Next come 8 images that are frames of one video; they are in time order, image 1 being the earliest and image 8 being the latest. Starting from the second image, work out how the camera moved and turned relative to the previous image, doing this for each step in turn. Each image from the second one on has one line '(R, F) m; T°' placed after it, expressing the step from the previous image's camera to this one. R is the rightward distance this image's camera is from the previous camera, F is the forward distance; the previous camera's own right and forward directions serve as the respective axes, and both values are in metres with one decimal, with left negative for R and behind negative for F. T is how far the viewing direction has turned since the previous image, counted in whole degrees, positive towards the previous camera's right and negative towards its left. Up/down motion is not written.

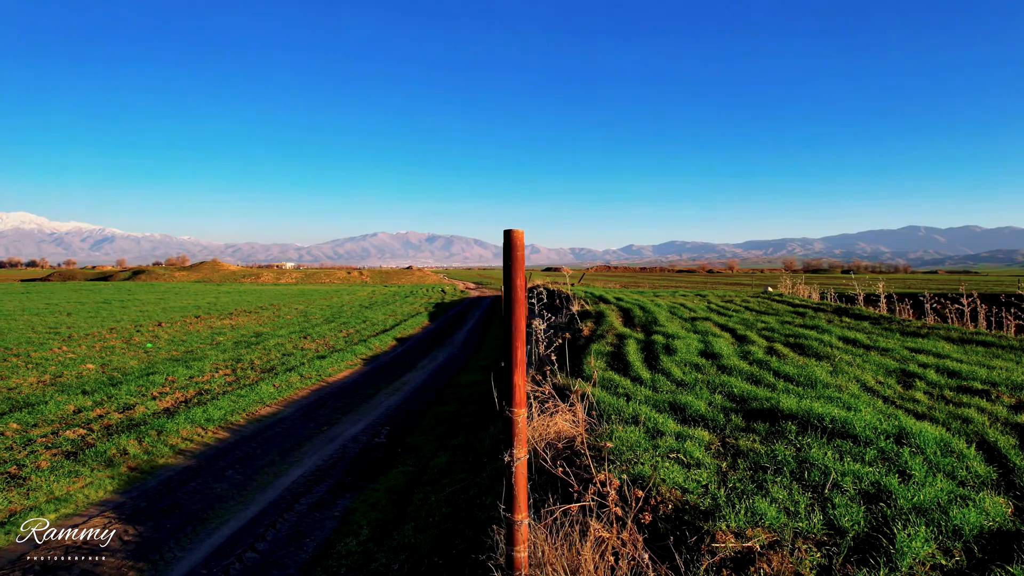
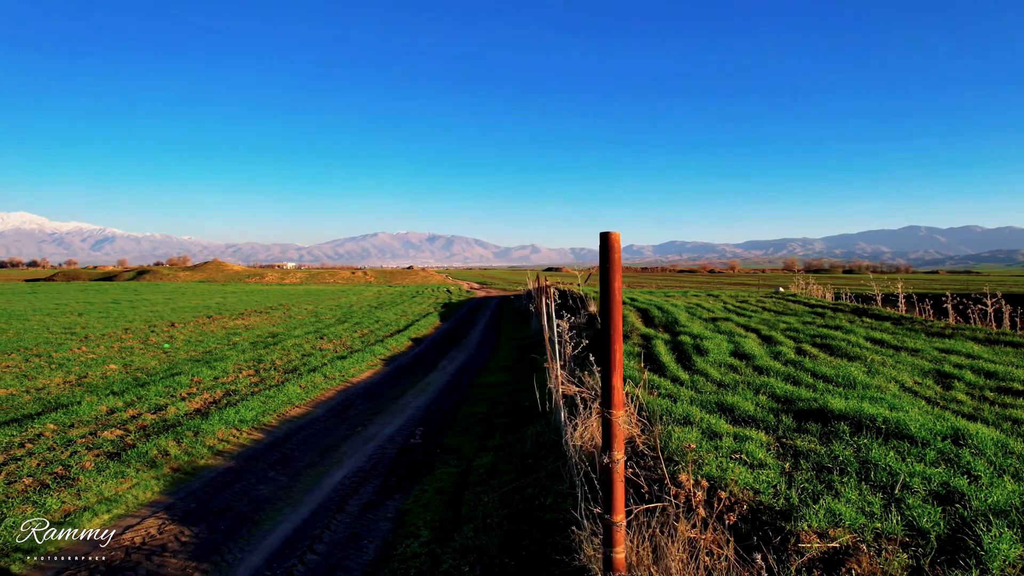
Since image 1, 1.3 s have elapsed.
(-0.9, 0.0) m; 0°
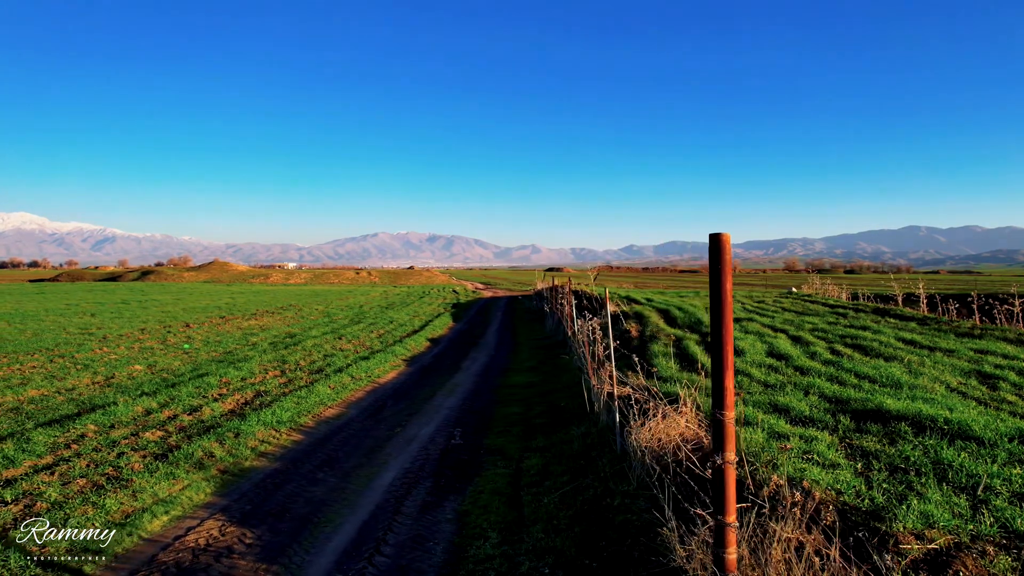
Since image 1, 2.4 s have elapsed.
(-1.0, 0.0) m; 0°
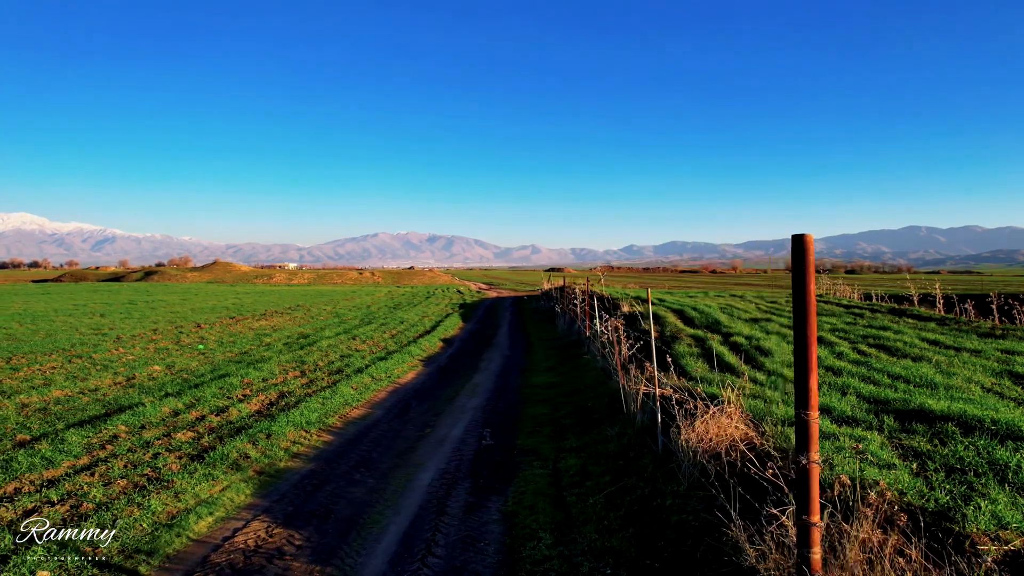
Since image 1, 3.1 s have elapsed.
(-0.8, 0.0) m; 0°
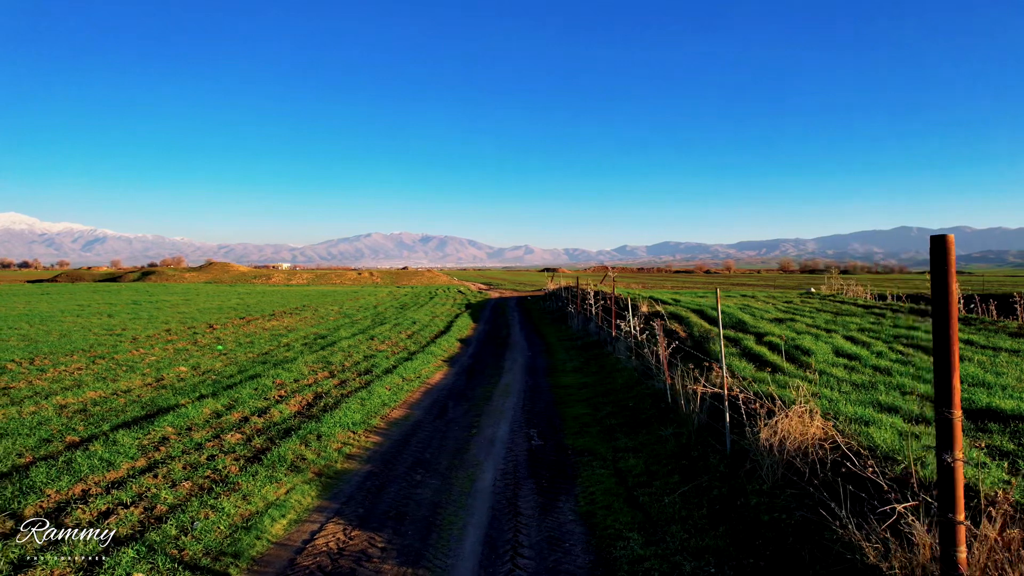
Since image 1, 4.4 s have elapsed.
(-1.4, 0.0) m; +1°
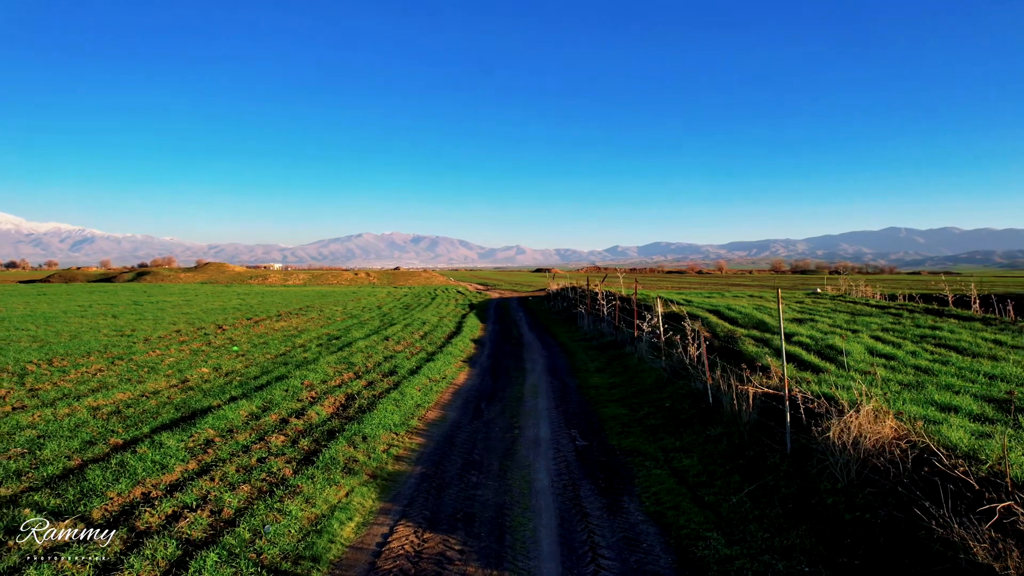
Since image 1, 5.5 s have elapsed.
(-1.3, 0.0) m; +1°
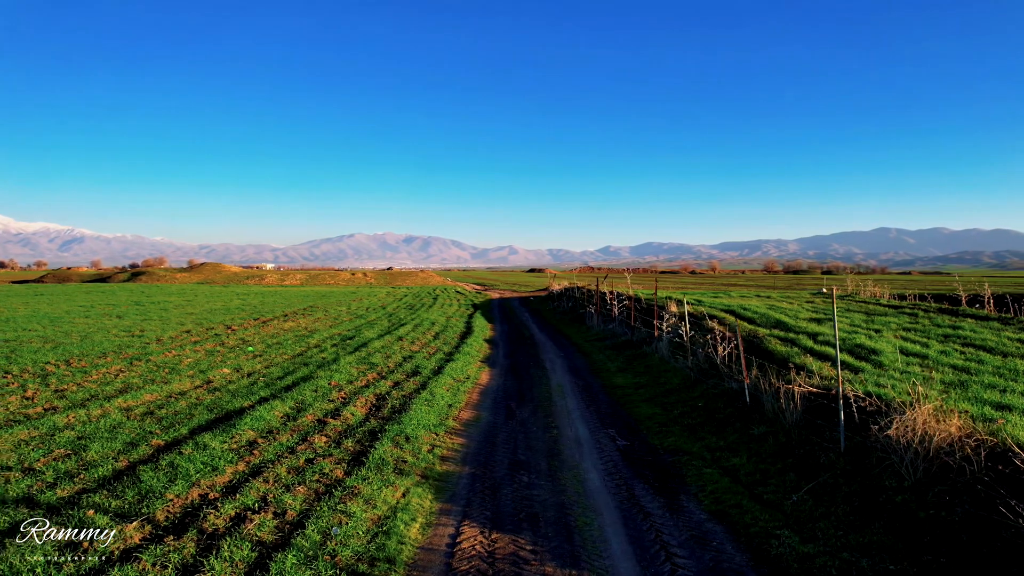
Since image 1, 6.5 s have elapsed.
(-1.2, 0.0) m; +1°
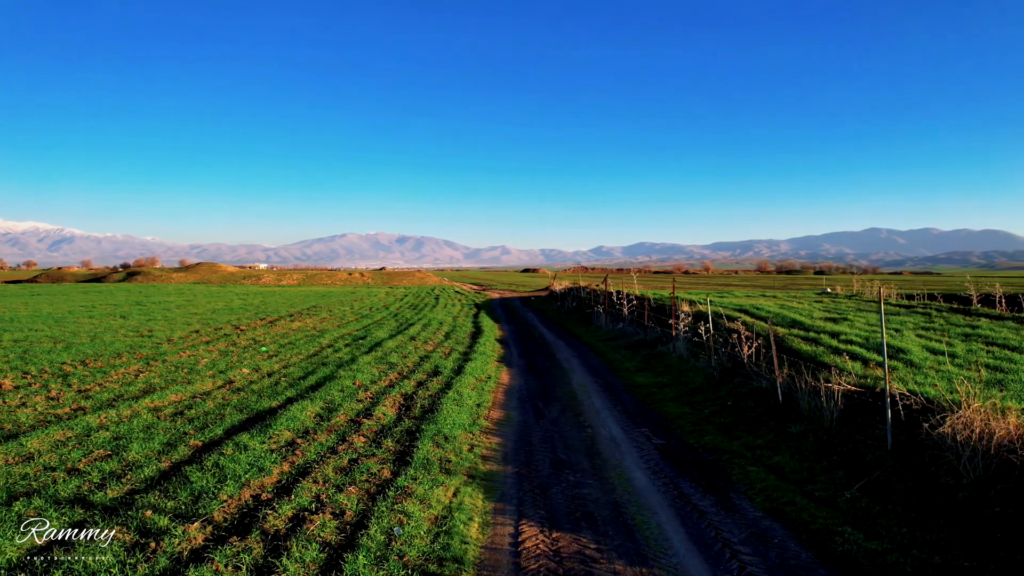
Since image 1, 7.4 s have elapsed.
(-1.1, 0.0) m; +1°
